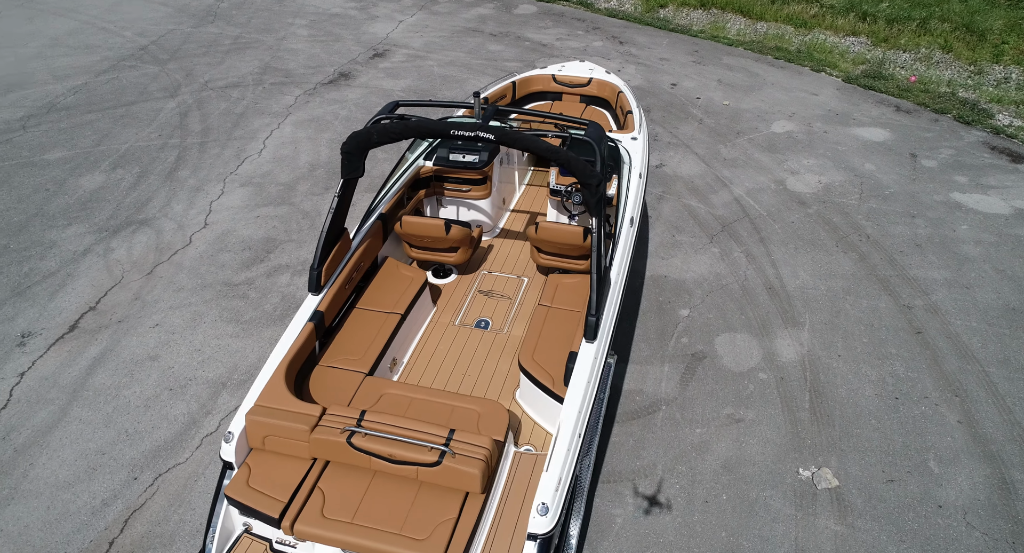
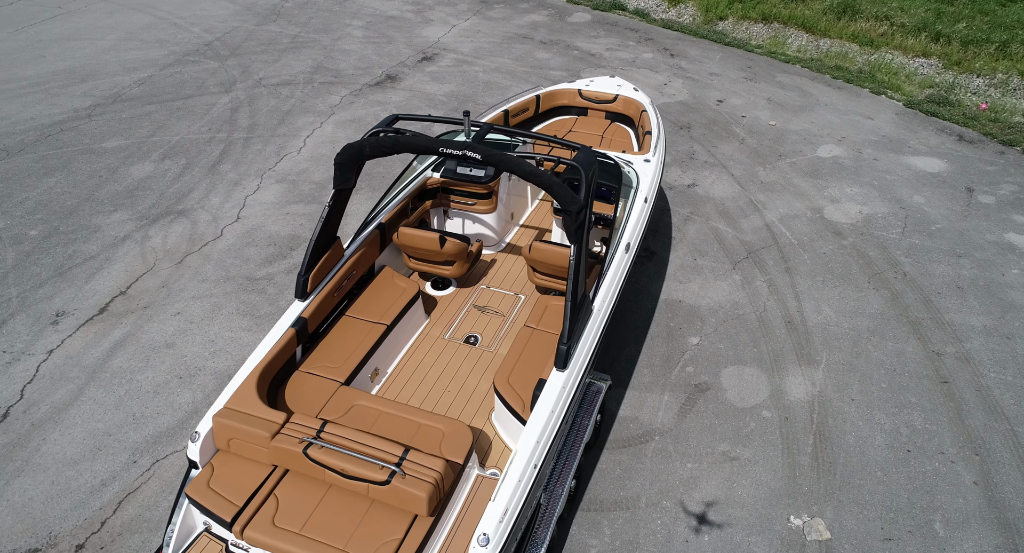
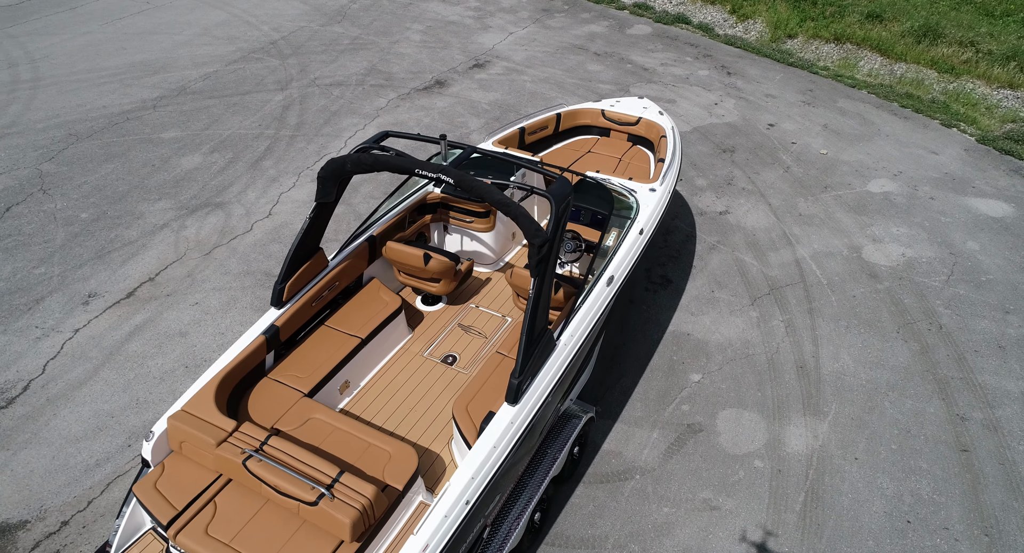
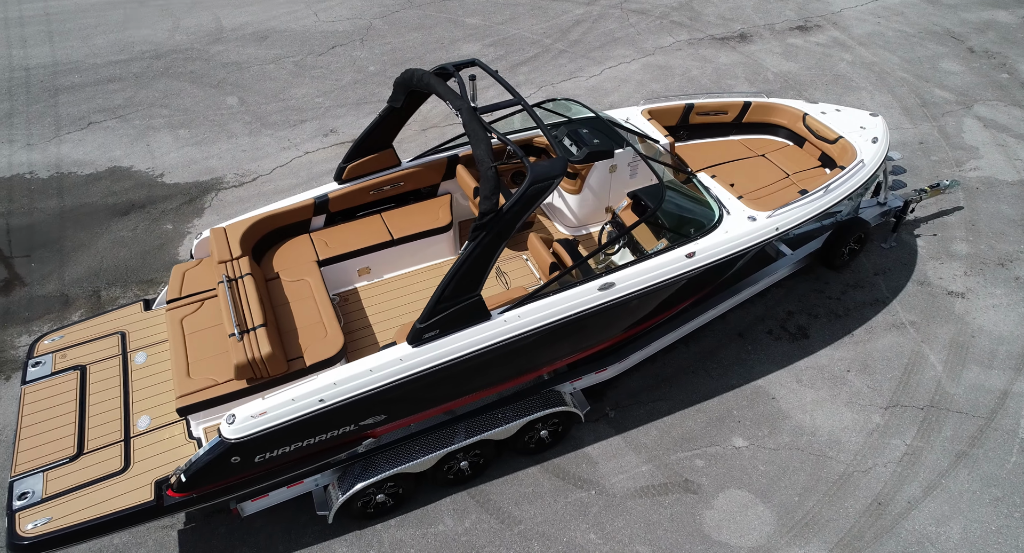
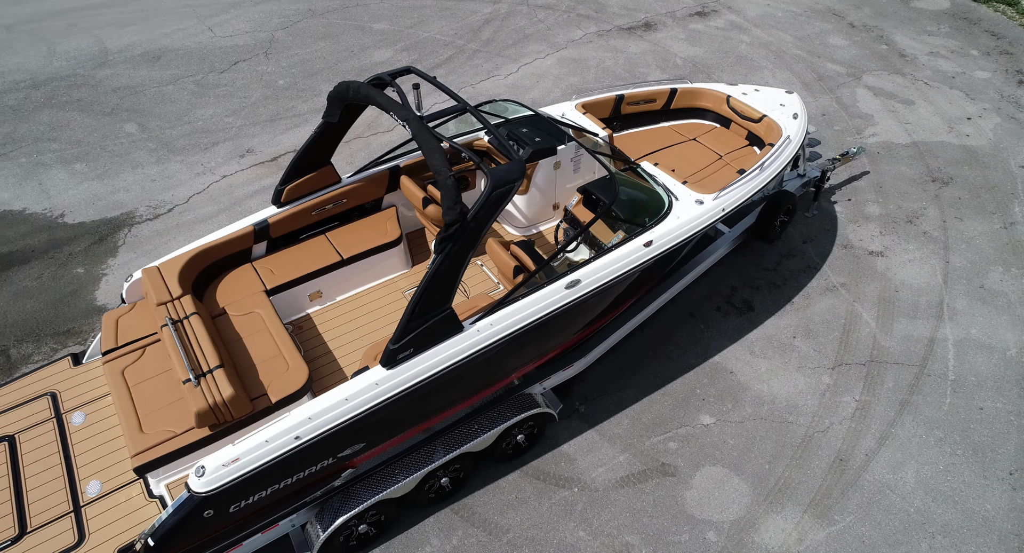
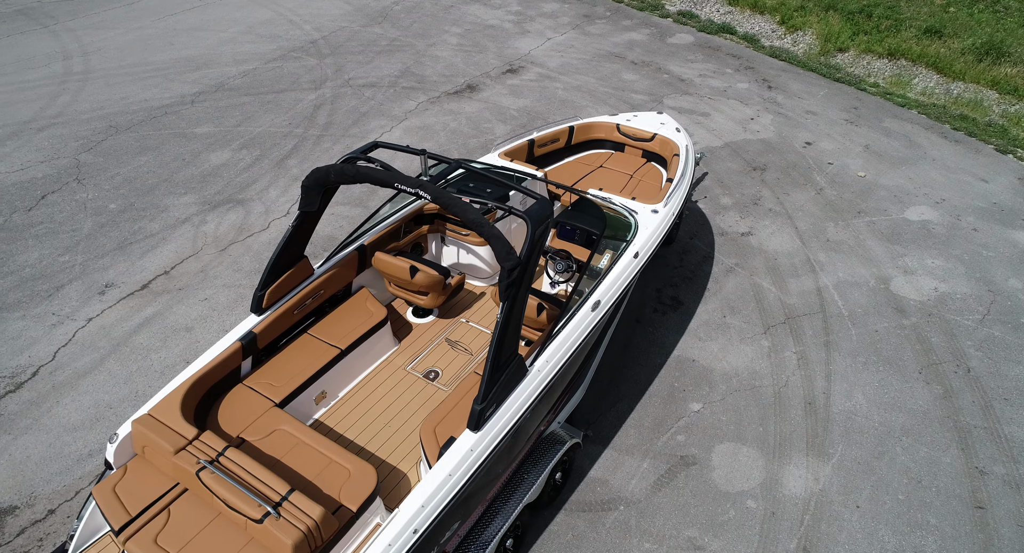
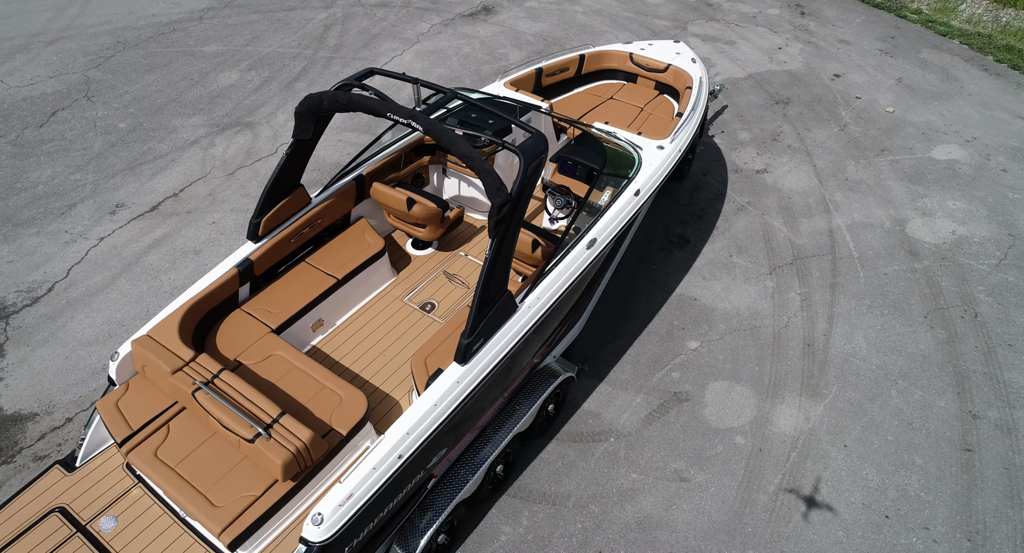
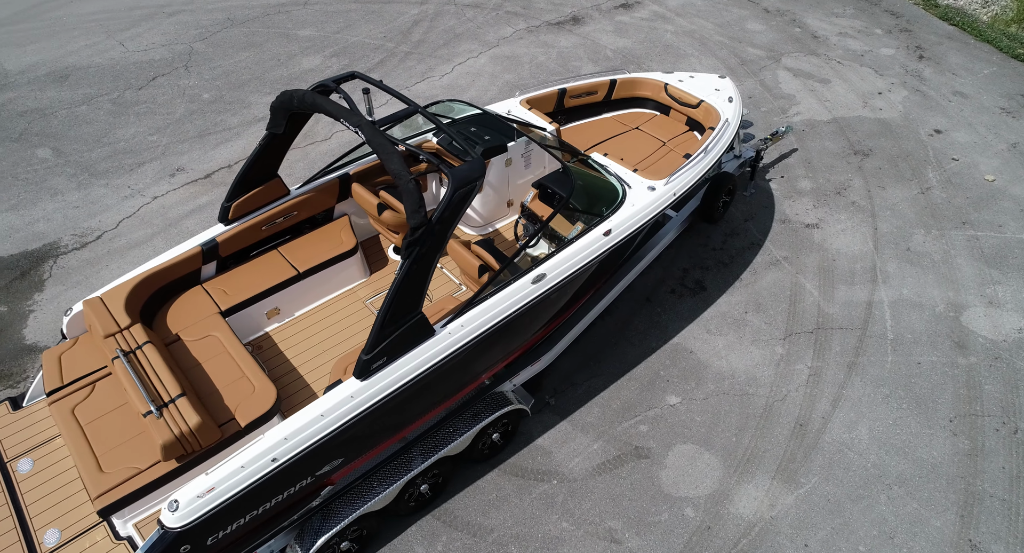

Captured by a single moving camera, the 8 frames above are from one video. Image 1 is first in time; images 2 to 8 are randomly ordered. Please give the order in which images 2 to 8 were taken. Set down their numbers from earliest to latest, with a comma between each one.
2, 3, 6, 7, 8, 5, 4
